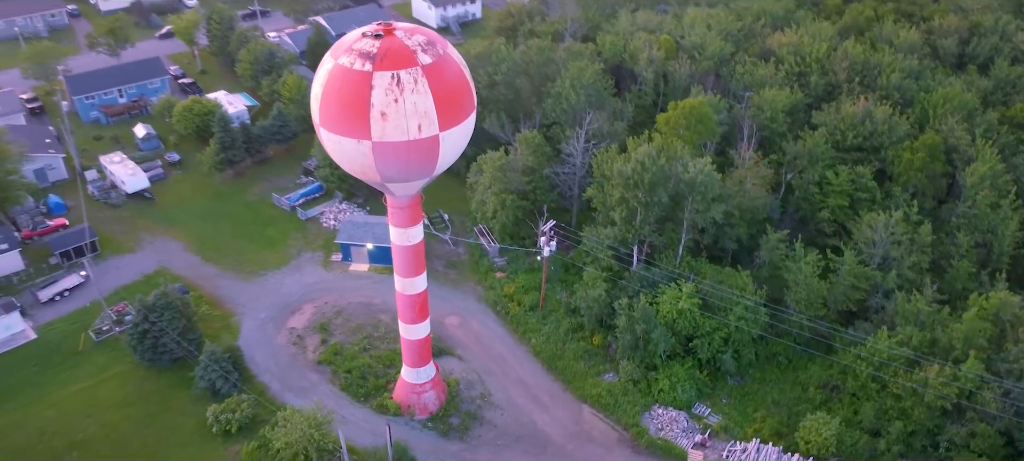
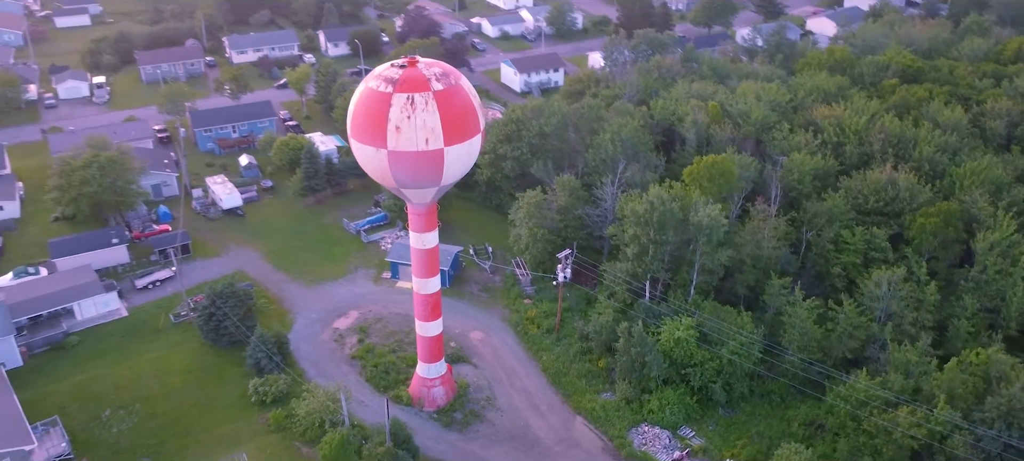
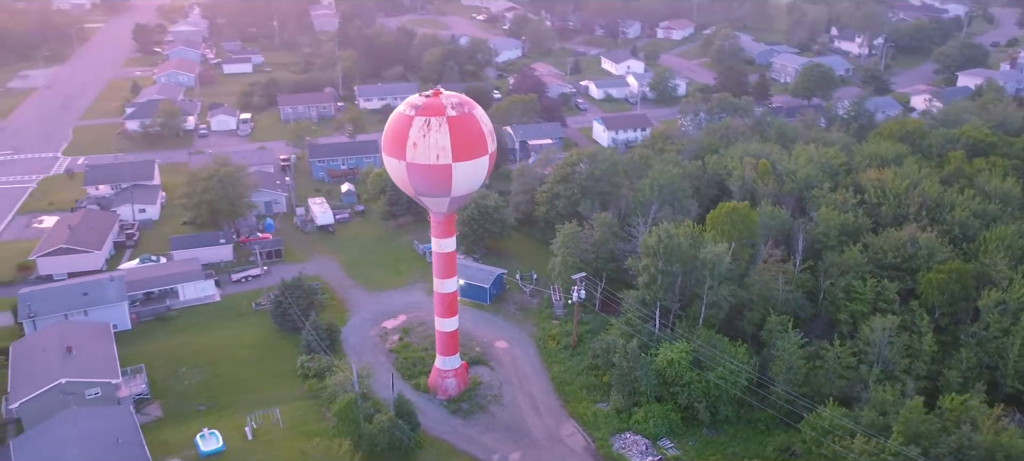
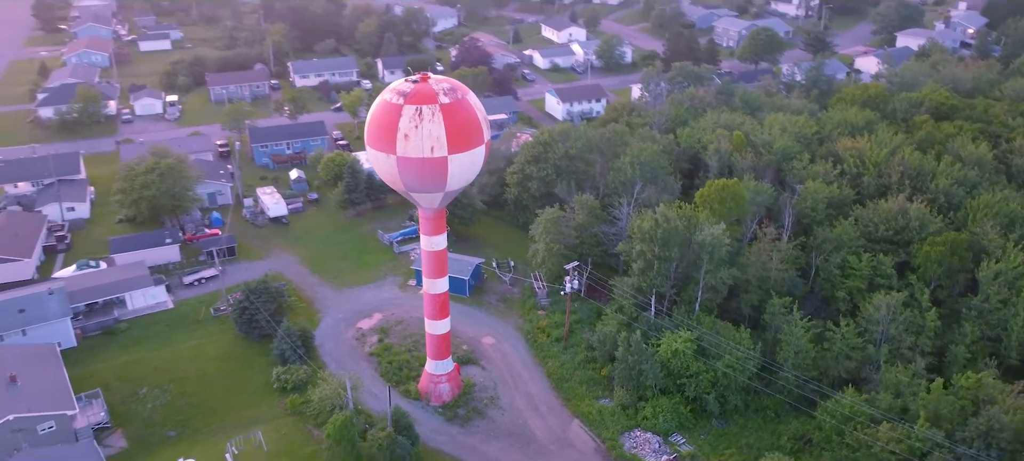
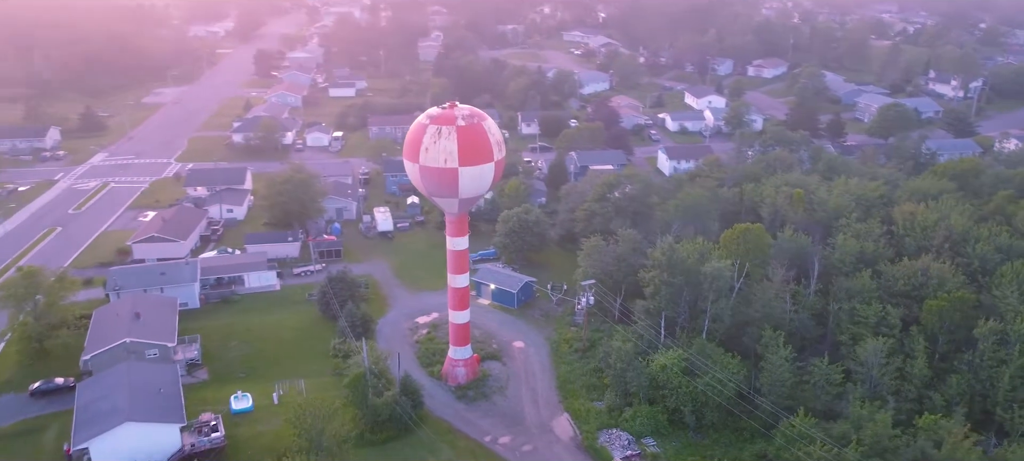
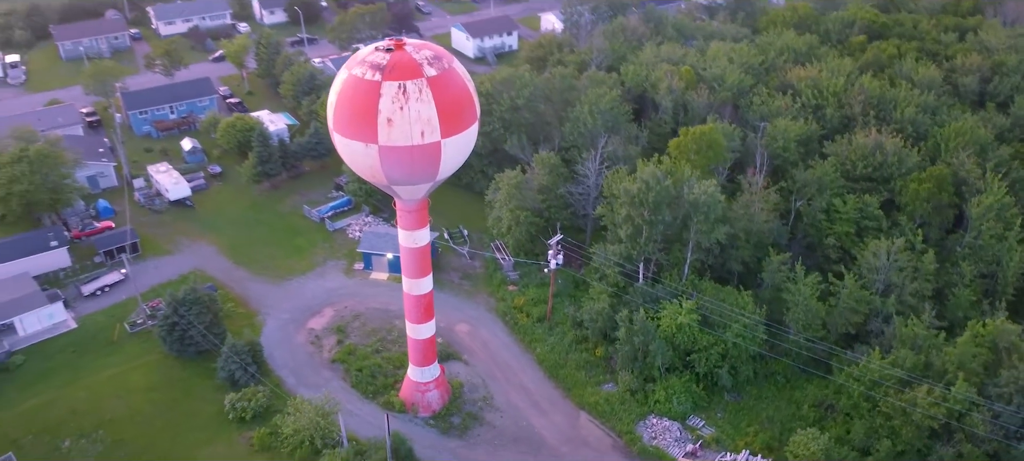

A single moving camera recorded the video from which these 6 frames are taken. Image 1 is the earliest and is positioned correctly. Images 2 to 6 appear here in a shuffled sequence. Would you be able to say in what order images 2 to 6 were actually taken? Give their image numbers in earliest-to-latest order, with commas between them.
6, 2, 4, 3, 5
